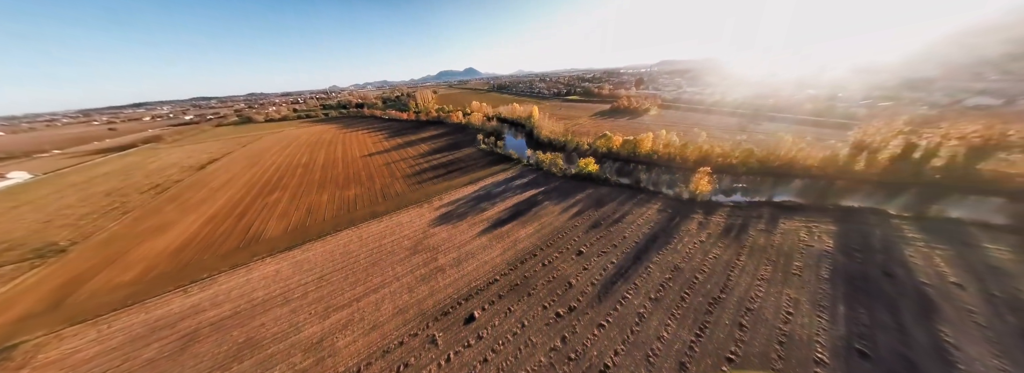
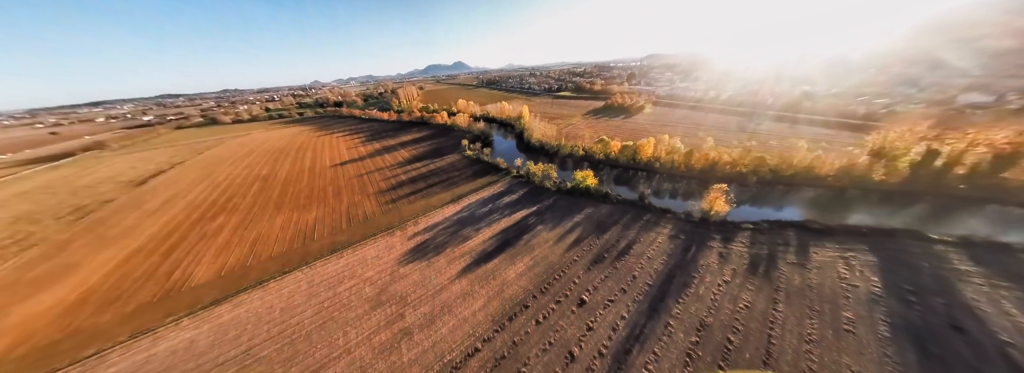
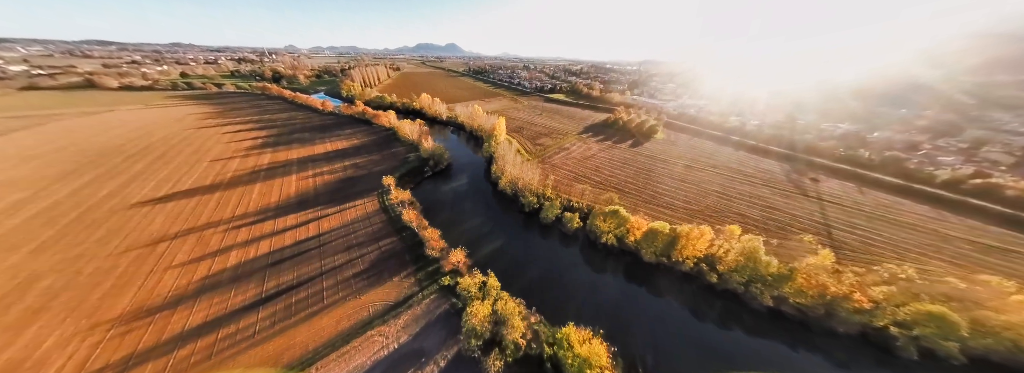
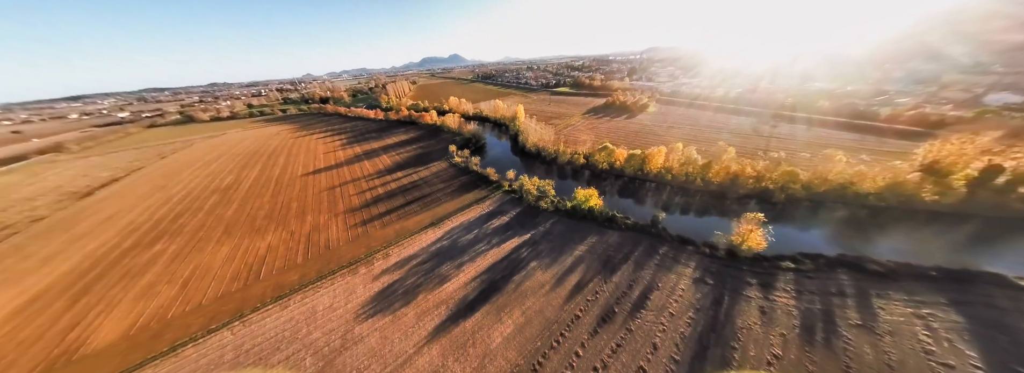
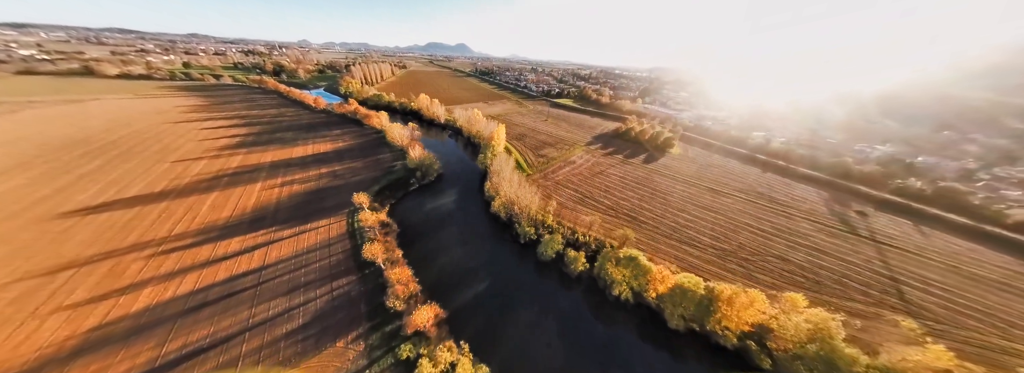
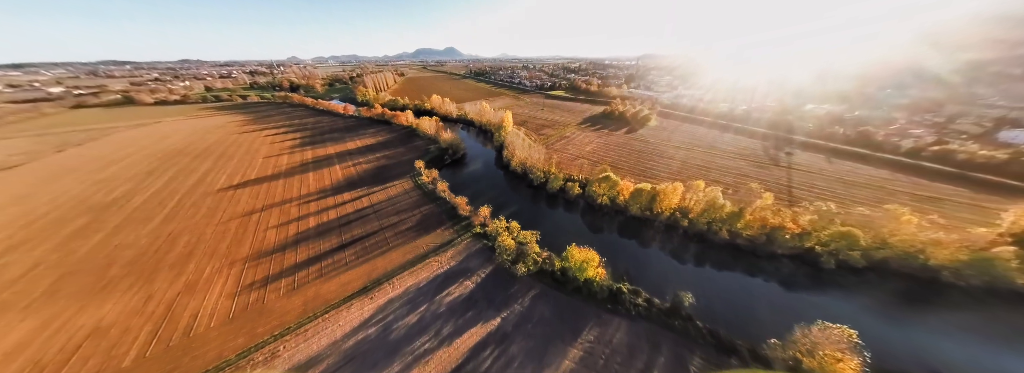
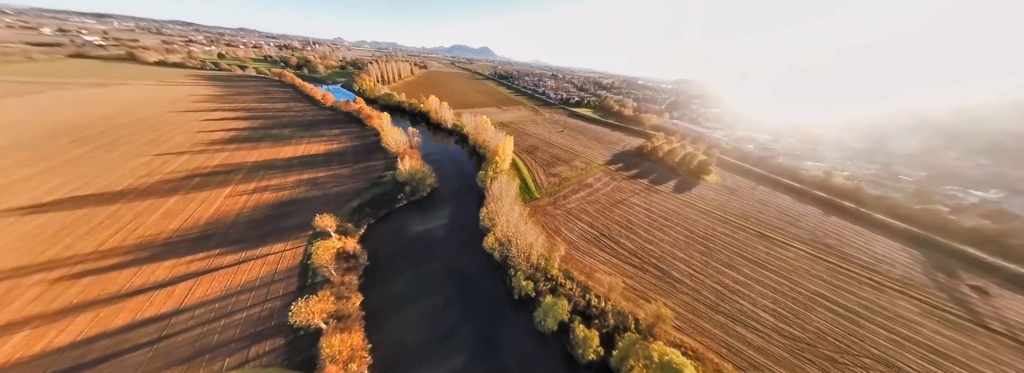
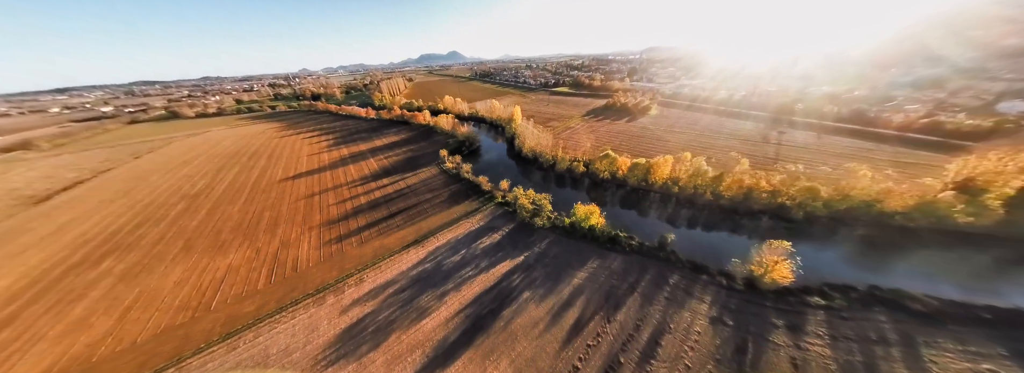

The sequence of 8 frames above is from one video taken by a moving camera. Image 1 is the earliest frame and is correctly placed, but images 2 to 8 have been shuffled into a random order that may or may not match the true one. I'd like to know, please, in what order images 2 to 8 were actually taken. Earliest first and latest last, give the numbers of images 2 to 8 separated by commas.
2, 4, 8, 6, 3, 5, 7
